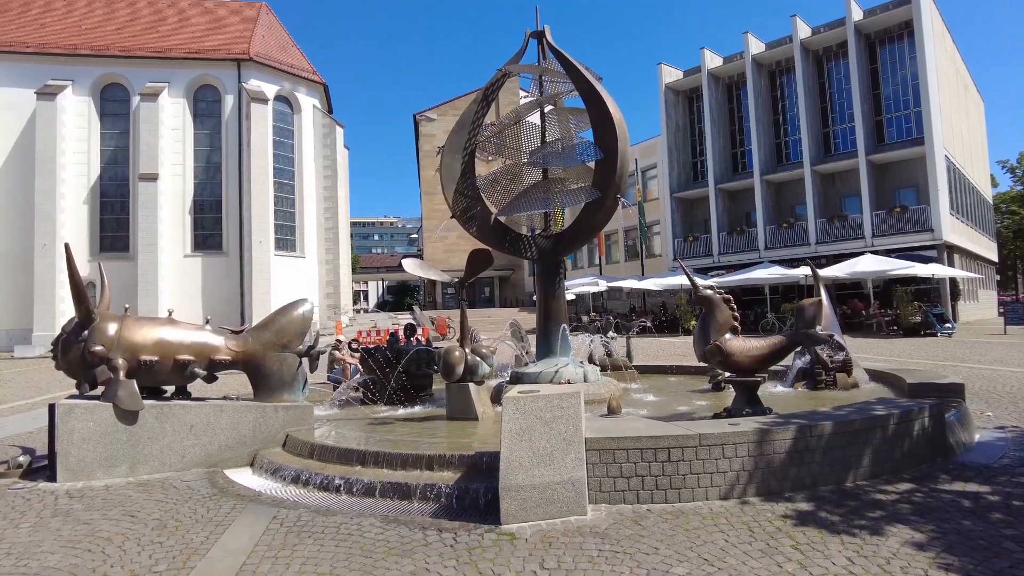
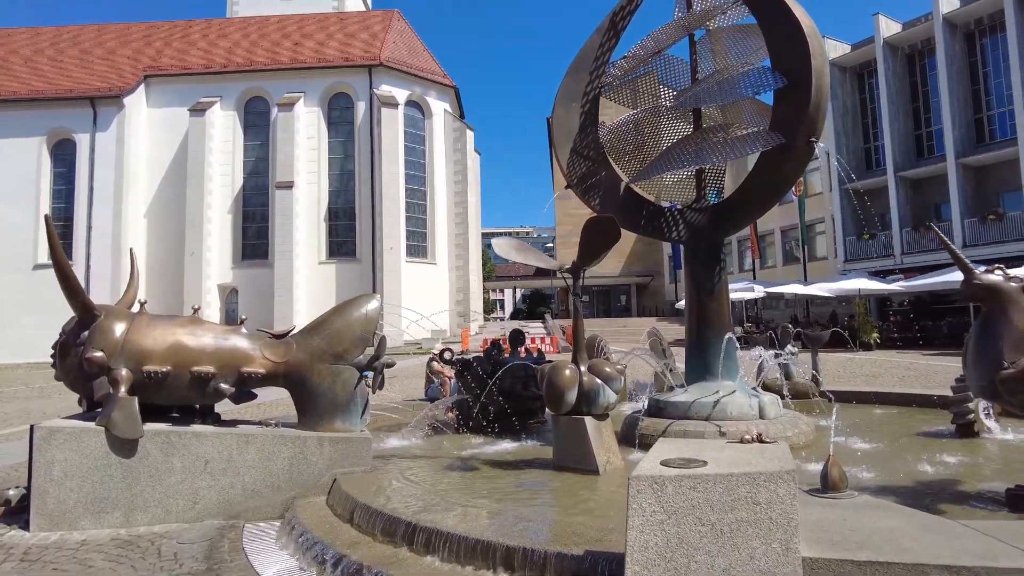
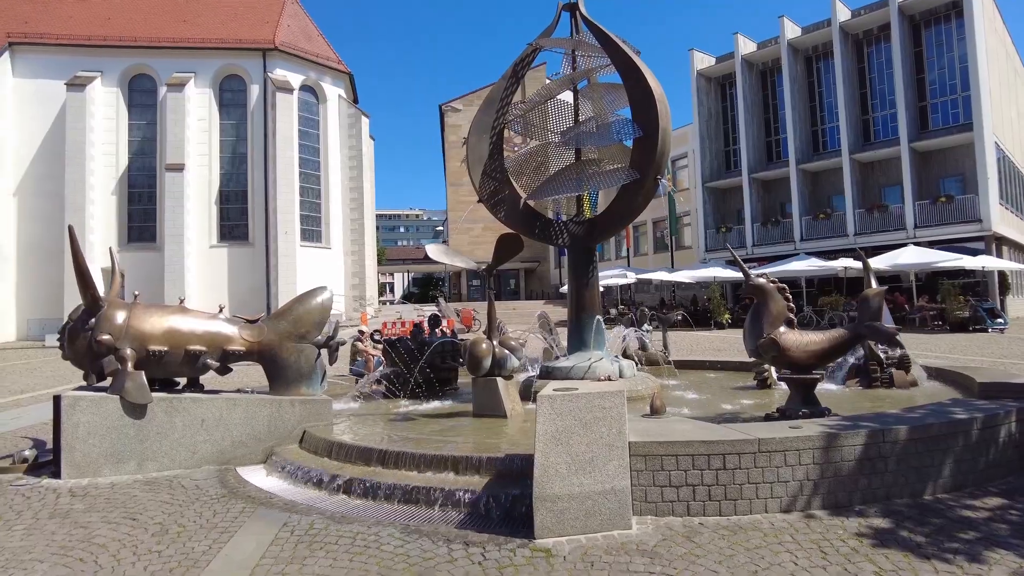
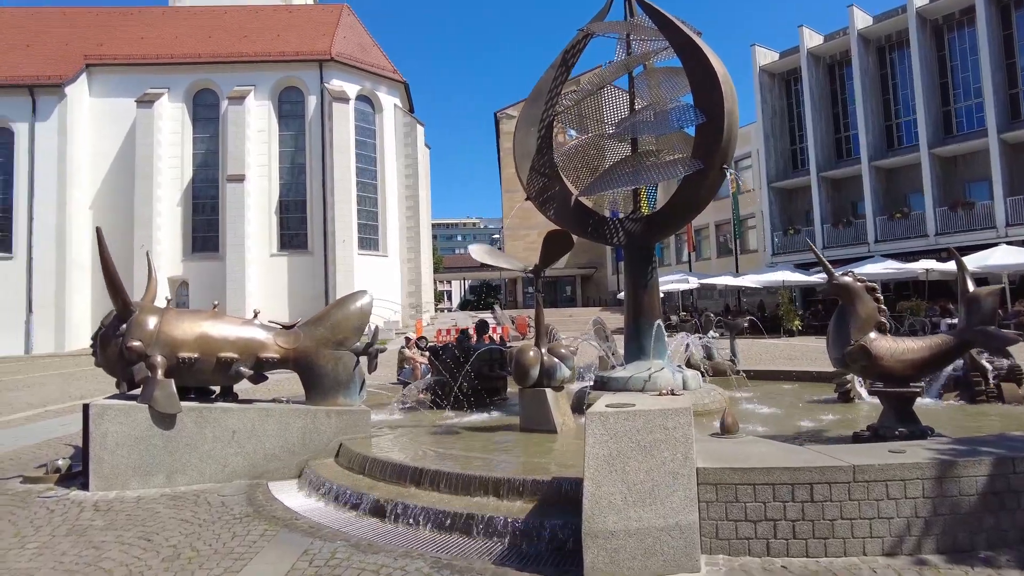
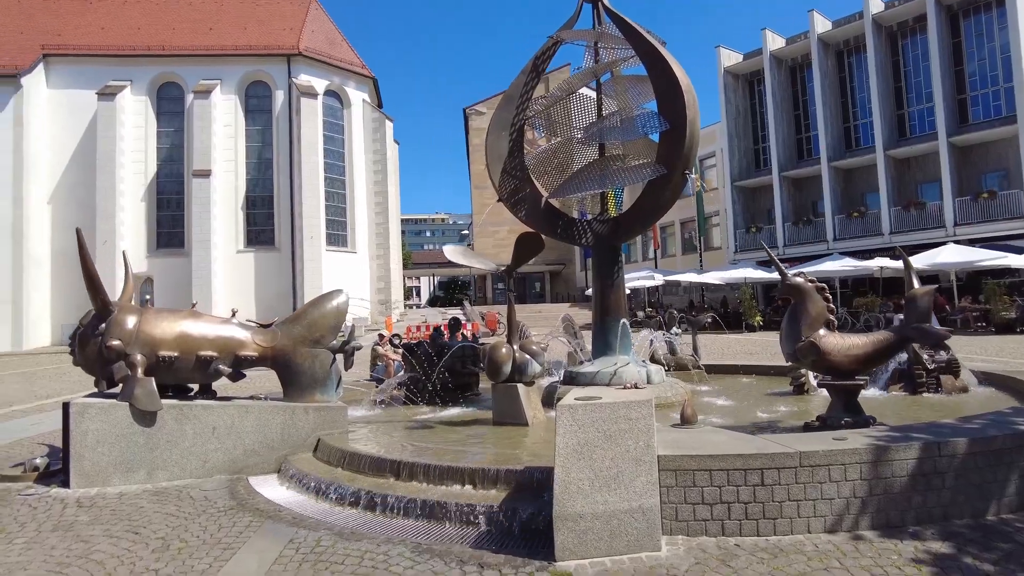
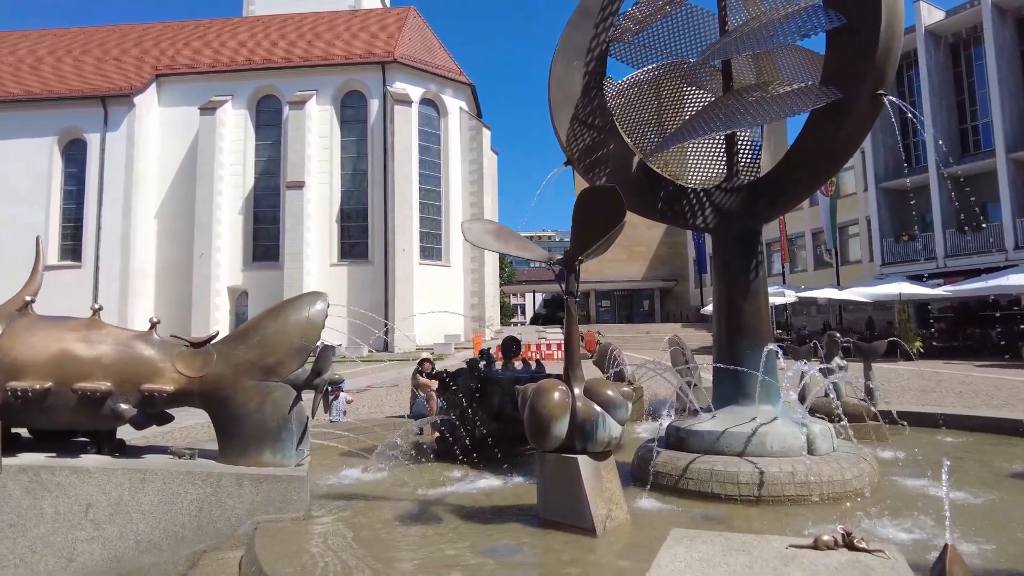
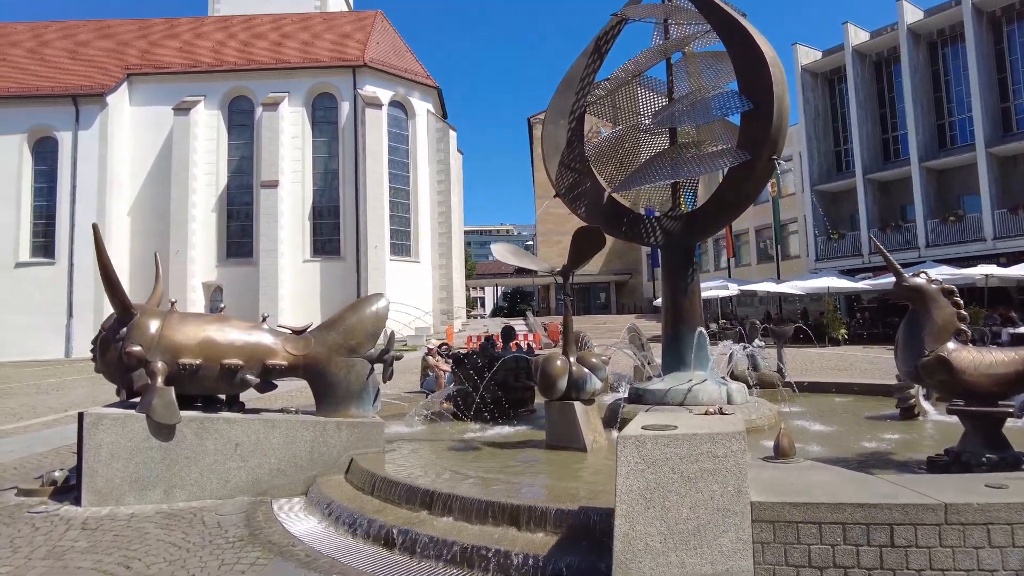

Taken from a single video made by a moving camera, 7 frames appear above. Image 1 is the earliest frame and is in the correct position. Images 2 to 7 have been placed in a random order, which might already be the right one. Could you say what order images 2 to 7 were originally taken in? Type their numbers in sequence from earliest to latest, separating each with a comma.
3, 5, 4, 7, 2, 6
